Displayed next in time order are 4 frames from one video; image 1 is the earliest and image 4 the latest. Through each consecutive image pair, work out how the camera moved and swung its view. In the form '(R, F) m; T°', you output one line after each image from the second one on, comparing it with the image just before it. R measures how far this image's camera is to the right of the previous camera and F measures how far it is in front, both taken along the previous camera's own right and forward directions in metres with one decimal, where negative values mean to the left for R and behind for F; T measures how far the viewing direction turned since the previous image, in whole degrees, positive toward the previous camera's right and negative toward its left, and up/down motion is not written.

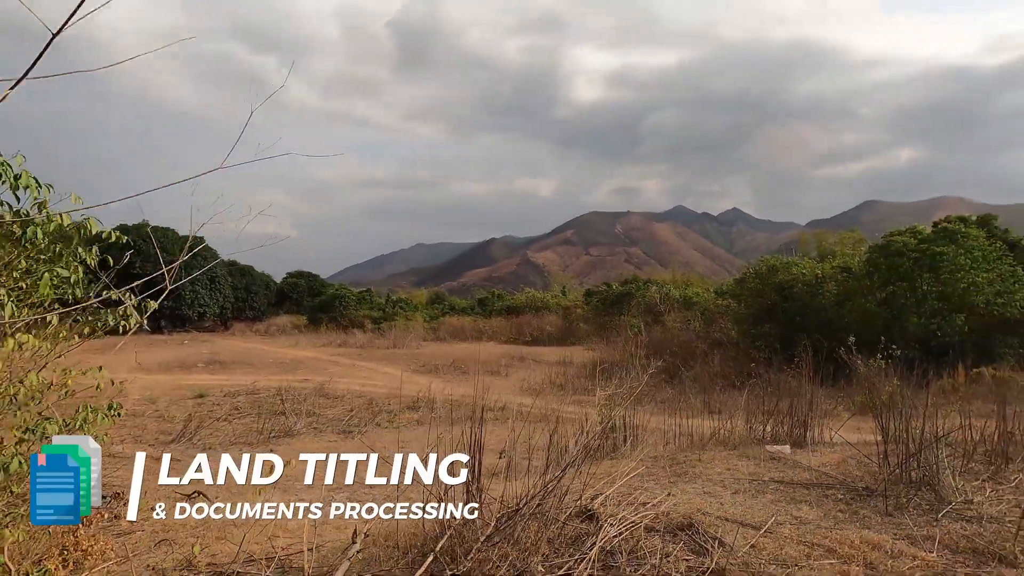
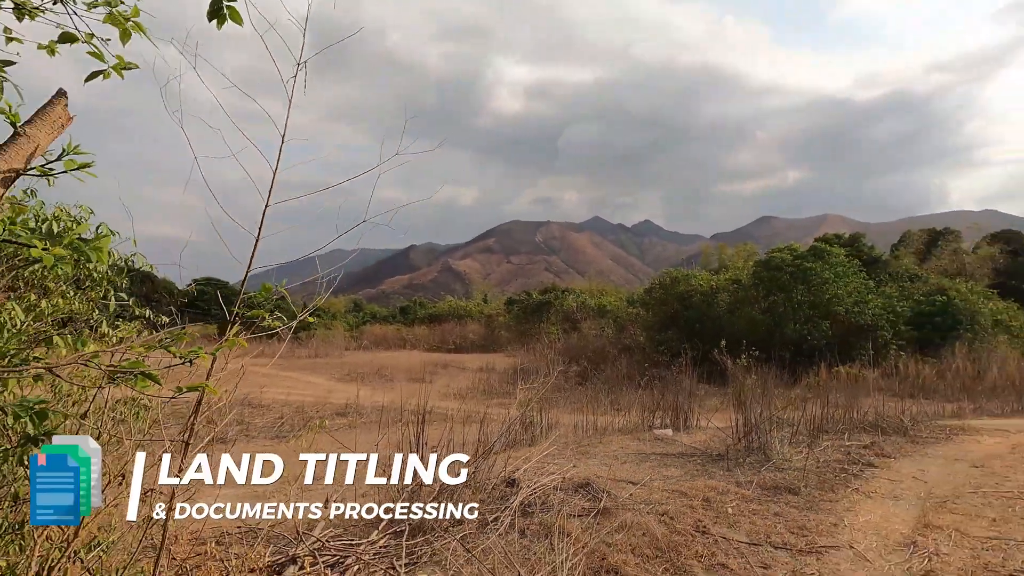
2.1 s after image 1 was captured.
(-0.2, -1.0) m; +8°
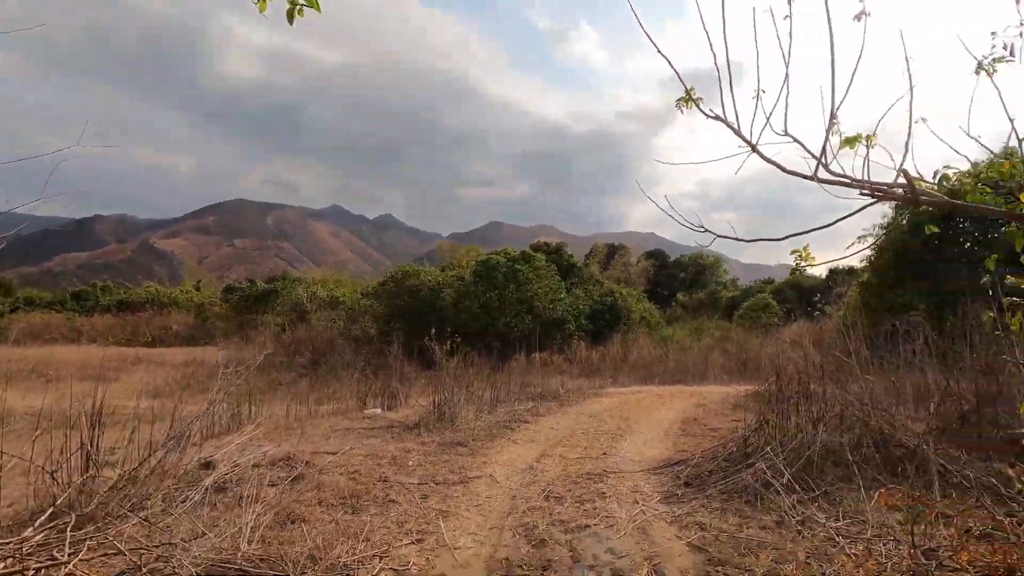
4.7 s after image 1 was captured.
(+0.1, -0.7) m; +27°
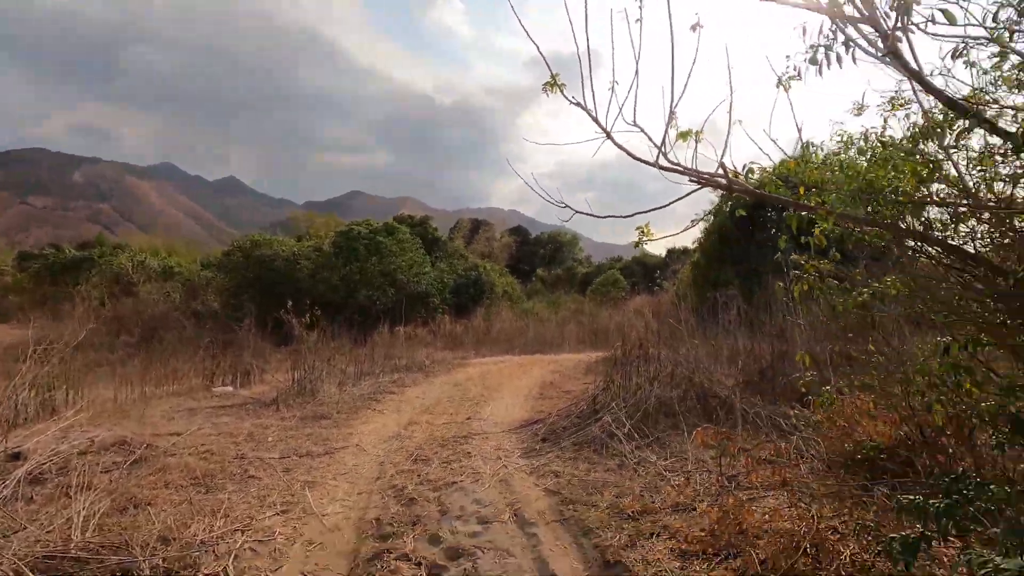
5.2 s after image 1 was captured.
(-0.1, -0.1) m; +15°
